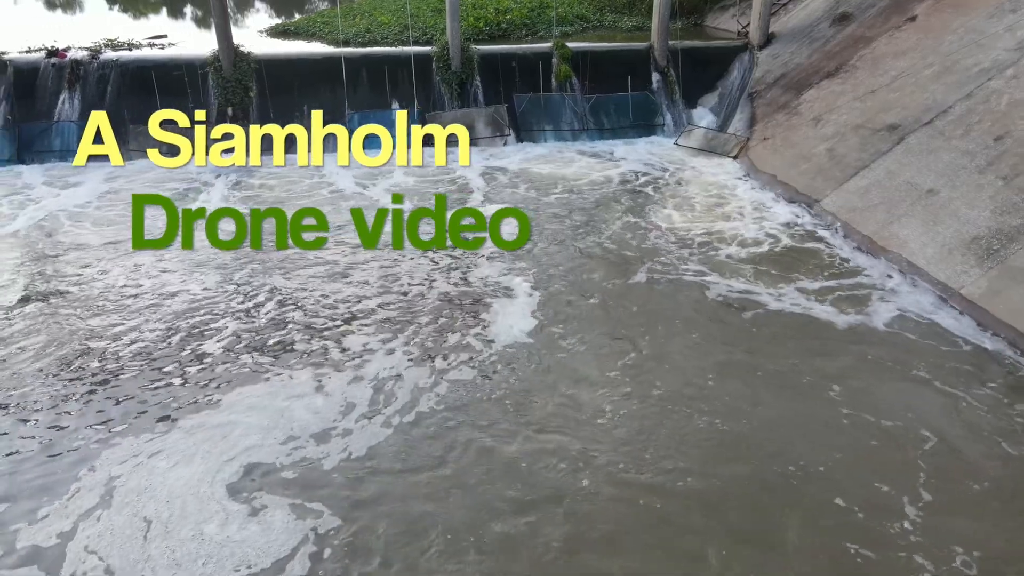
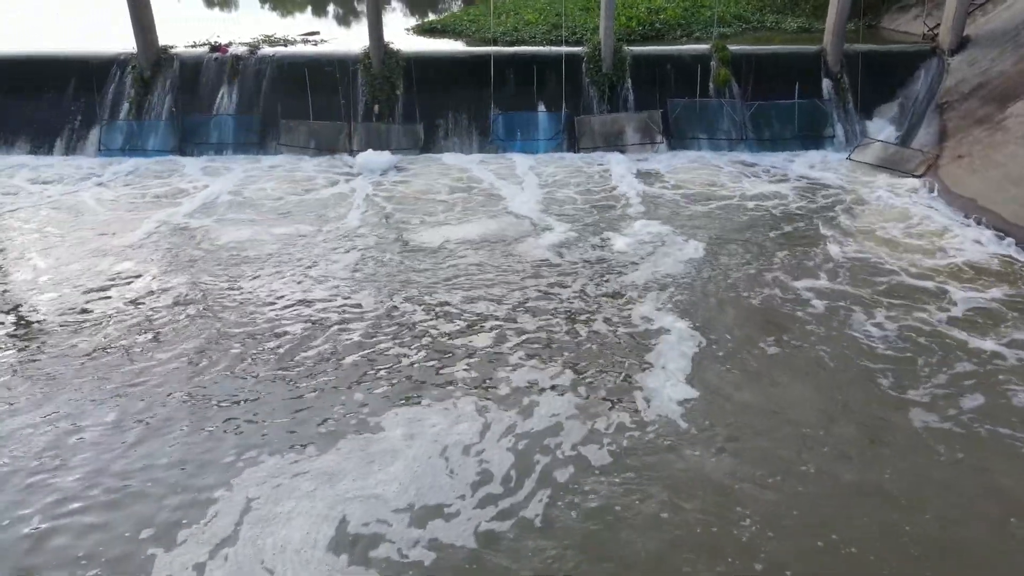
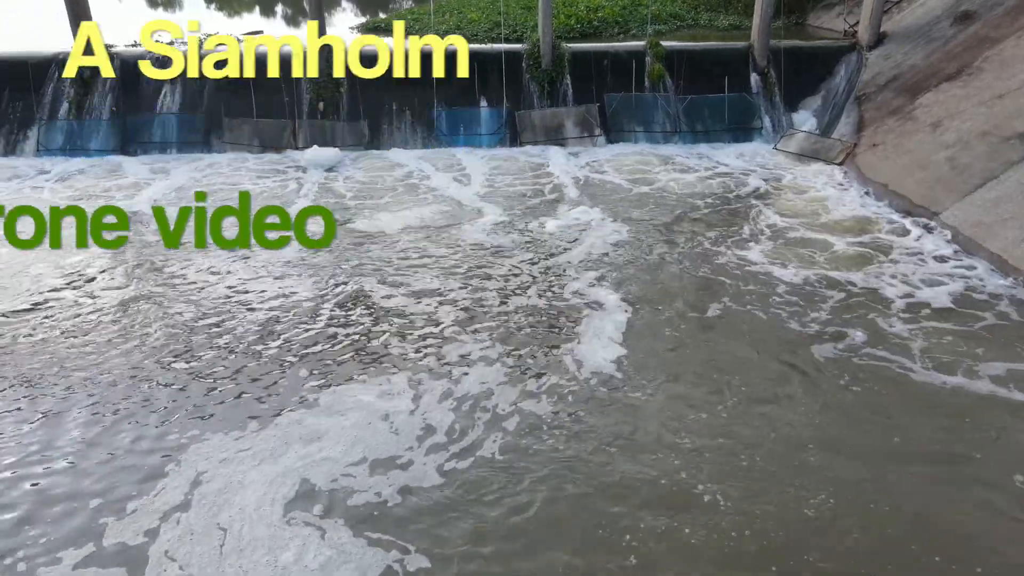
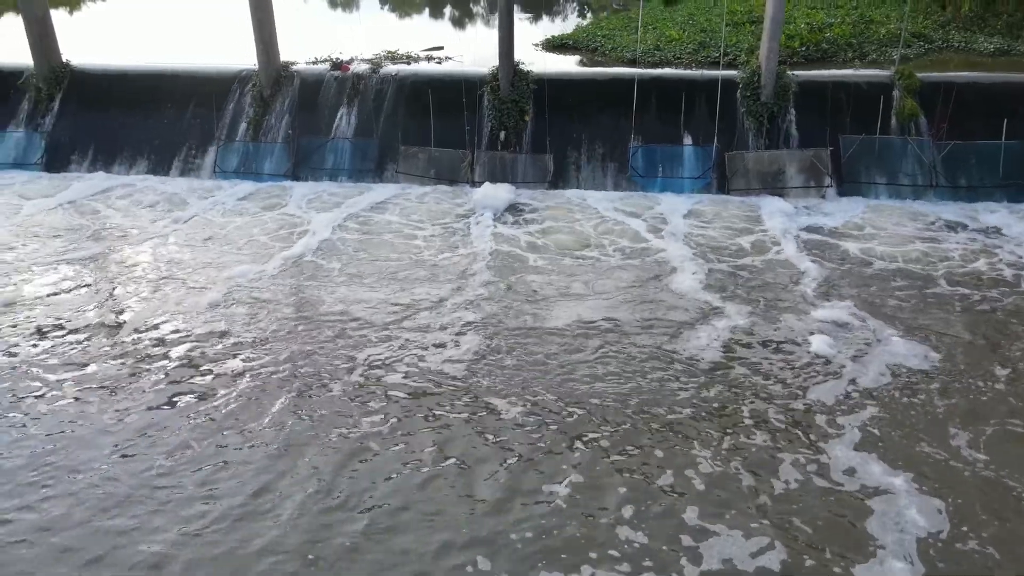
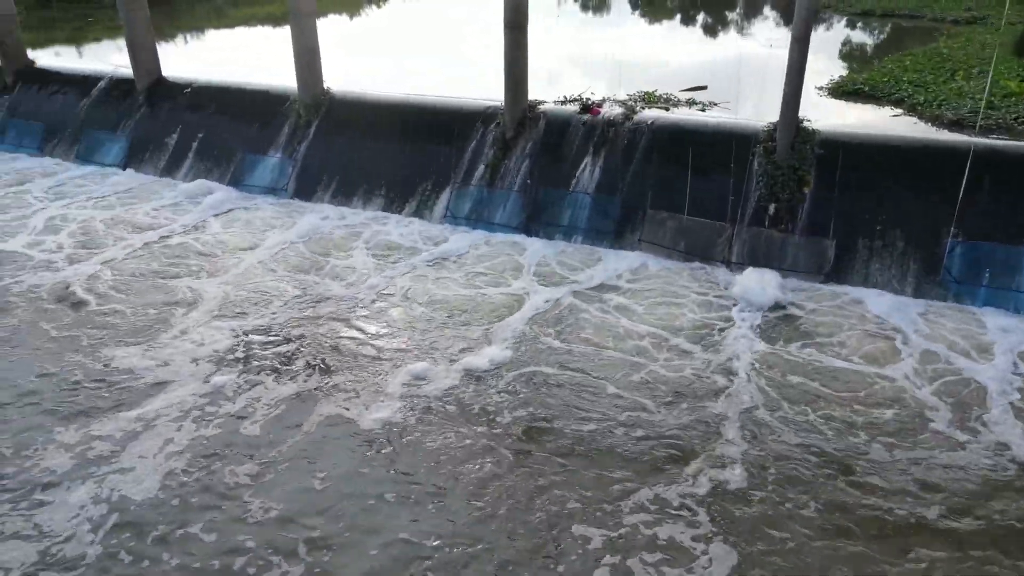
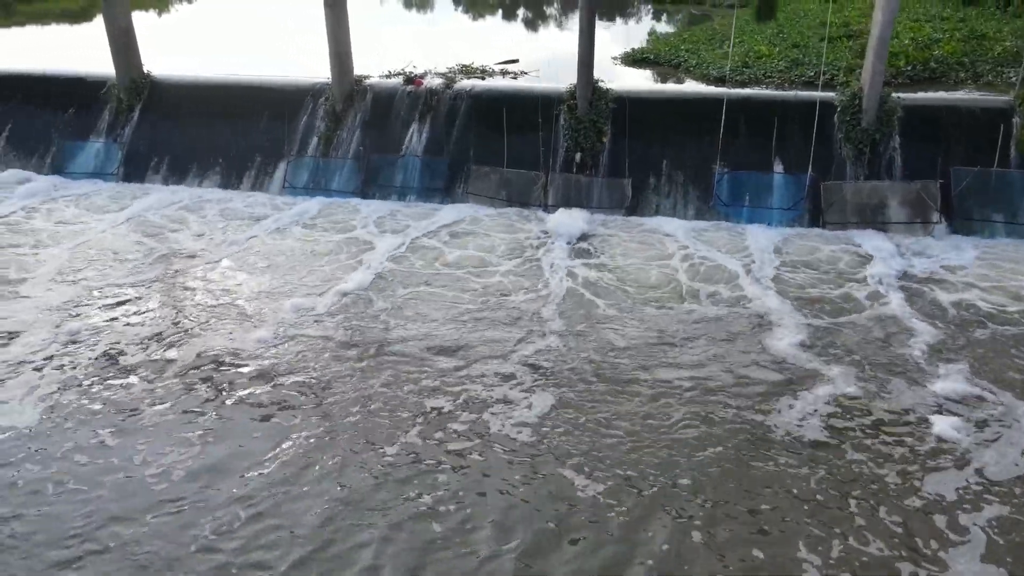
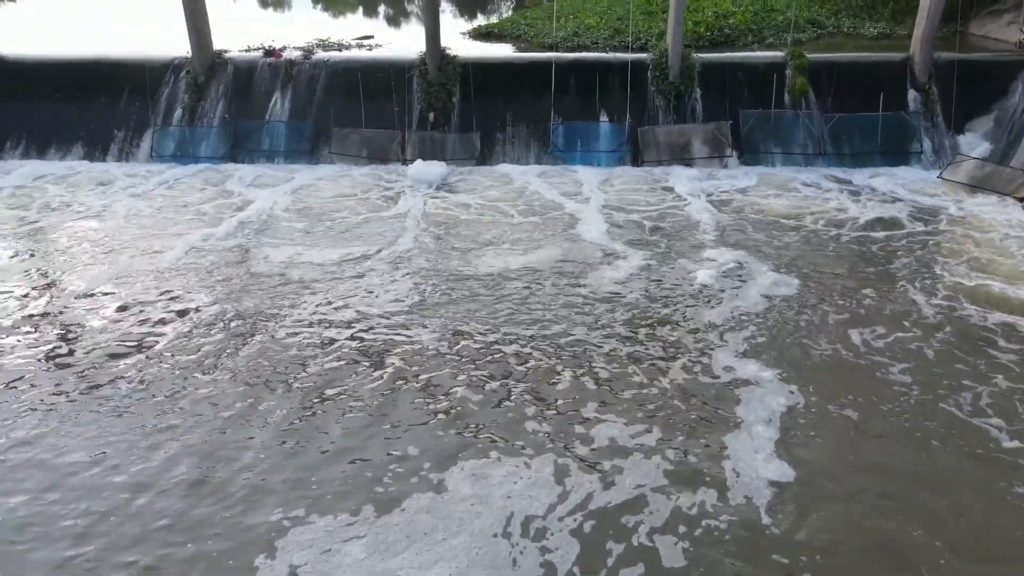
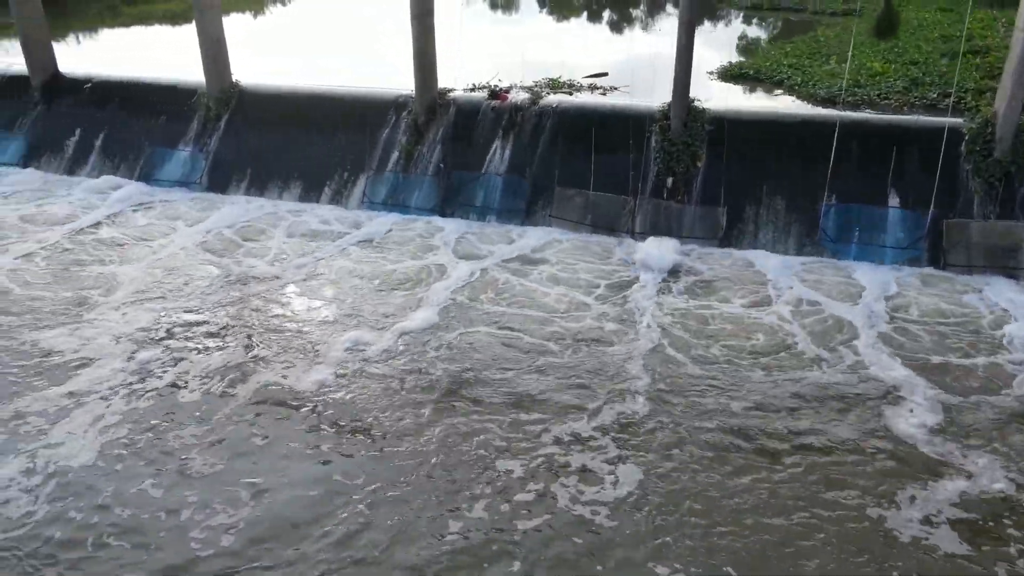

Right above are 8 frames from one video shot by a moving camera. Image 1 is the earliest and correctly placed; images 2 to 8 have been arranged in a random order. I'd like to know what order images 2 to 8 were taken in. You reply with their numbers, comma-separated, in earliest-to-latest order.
3, 2, 7, 4, 6, 8, 5
